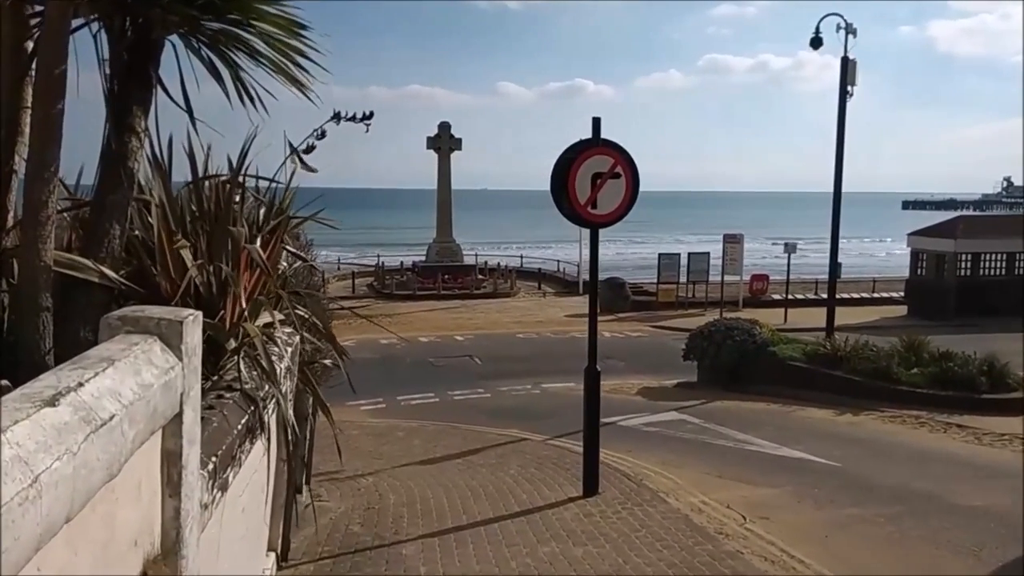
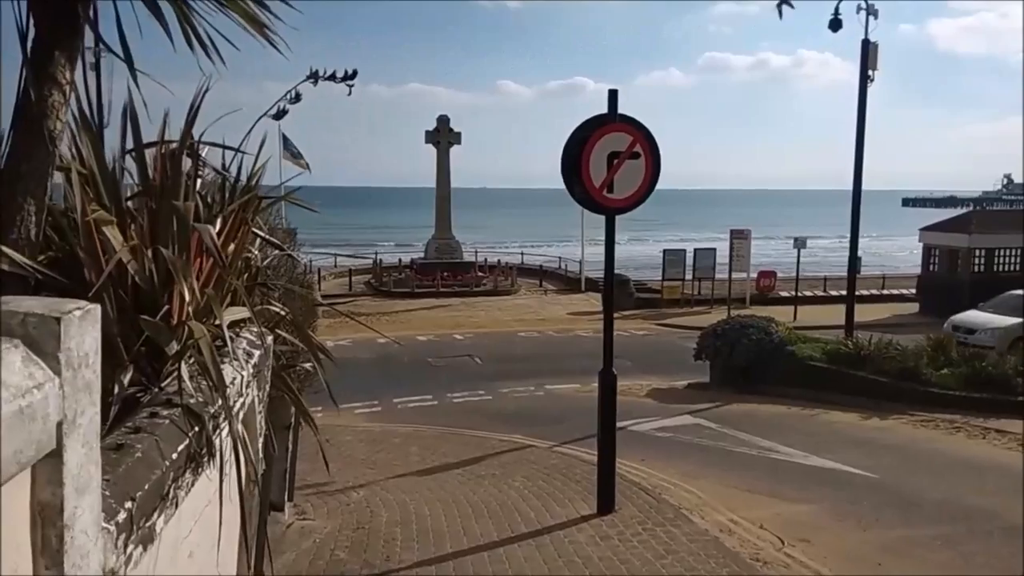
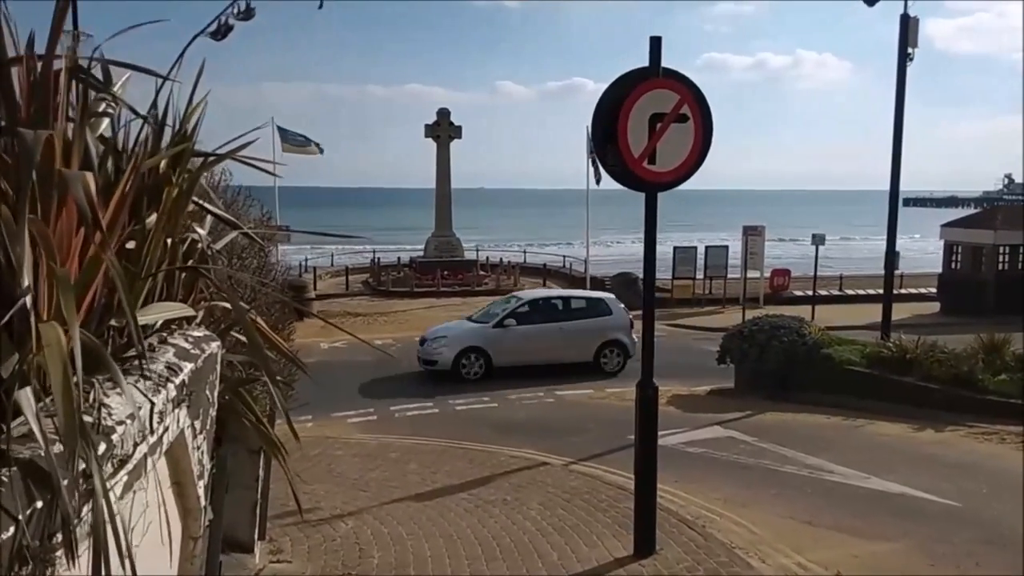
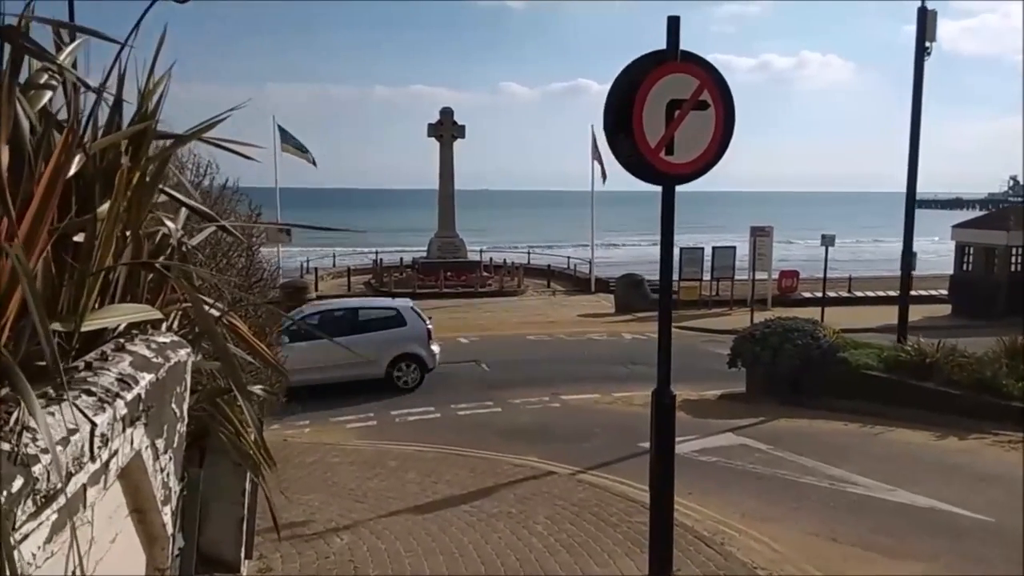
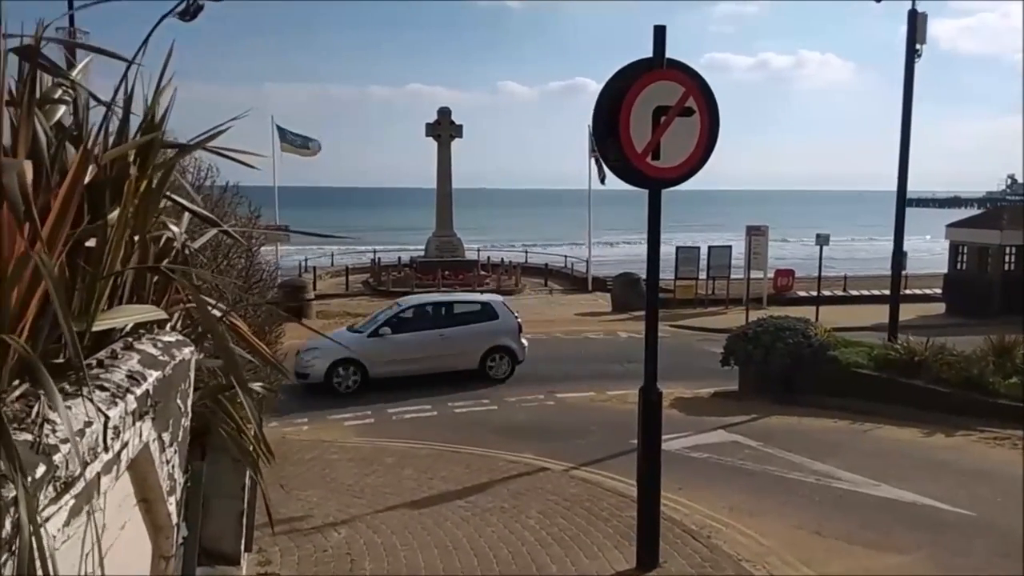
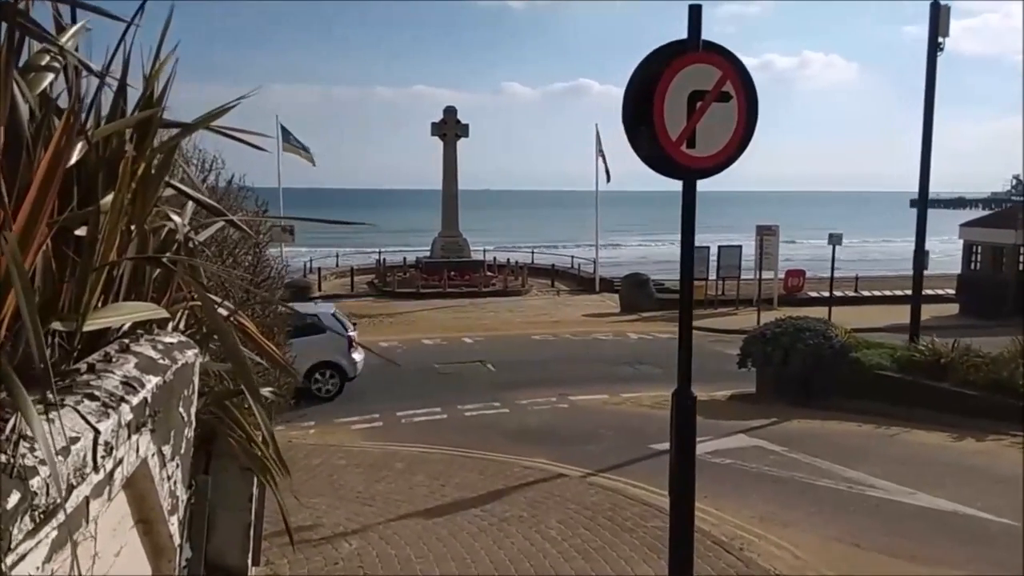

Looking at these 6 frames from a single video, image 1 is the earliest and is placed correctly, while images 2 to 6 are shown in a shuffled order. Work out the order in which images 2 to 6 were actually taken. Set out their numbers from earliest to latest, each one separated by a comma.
2, 3, 5, 4, 6
